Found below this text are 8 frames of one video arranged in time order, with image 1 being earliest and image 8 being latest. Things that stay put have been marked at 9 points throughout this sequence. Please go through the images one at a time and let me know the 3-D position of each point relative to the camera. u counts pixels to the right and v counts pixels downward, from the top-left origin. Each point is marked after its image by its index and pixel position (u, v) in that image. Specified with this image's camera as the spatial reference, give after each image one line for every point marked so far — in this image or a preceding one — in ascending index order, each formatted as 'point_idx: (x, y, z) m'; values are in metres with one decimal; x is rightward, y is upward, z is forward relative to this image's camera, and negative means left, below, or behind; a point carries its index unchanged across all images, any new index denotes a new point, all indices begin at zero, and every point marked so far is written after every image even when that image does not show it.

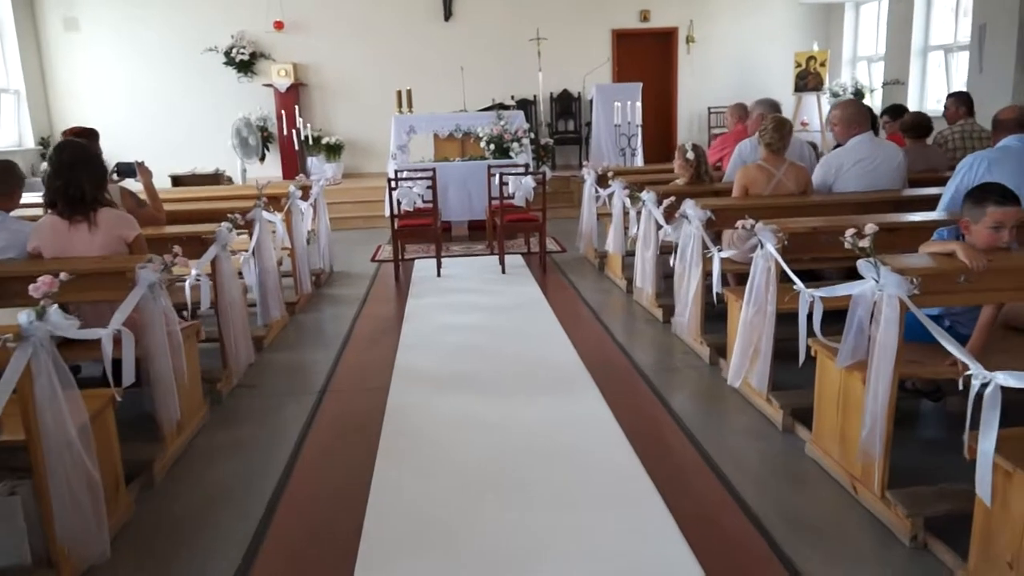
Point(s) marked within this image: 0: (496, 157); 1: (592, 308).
0: (-0.2, +1.4, +8.3) m
1: (+0.5, -0.1, +5.2) m
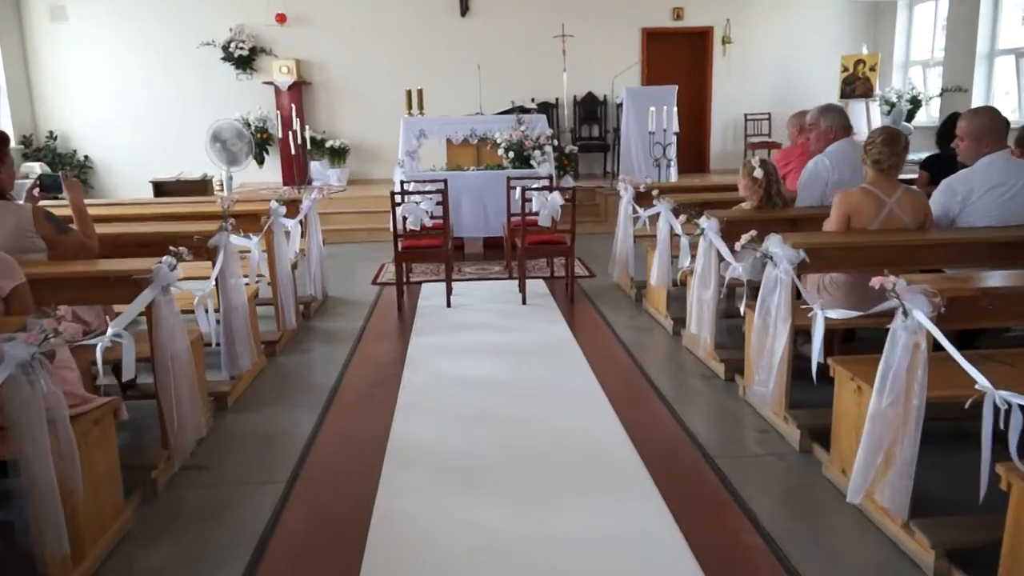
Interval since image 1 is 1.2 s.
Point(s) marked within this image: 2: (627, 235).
0: (0.0, +1.2, +7.4) m
1: (+0.7, -0.4, +4.3) m
2: (+0.8, +0.4, +5.4) m
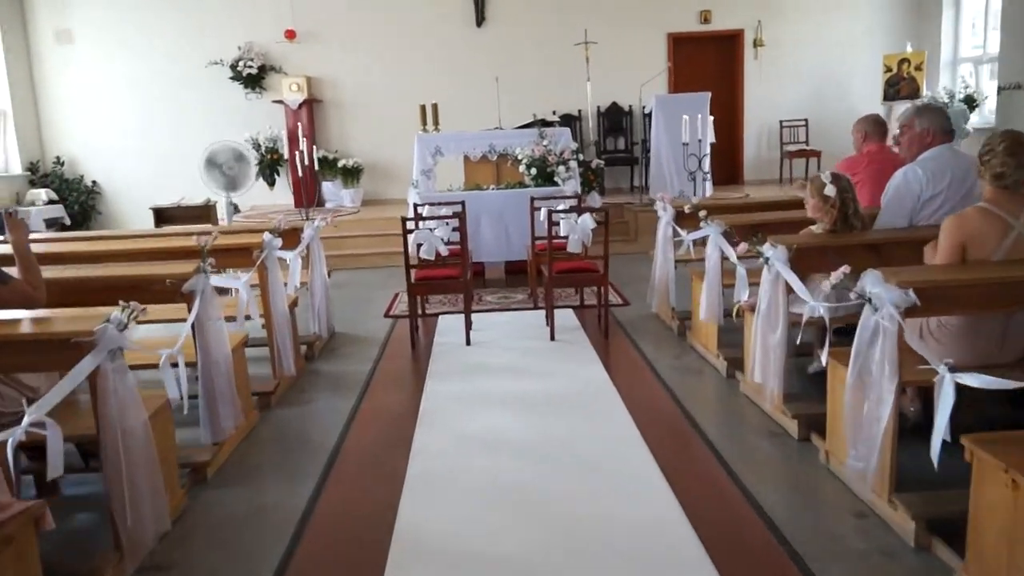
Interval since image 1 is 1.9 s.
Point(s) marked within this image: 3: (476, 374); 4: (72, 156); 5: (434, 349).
0: (+0.2, +0.9, +6.8) m
1: (+0.8, -0.5, +3.7) m
2: (+1.0, +0.2, +4.8) m
3: (-0.2, -0.5, +4.2) m
4: (-5.4, +1.6, +9.4) m
5: (-0.5, -0.4, +4.7) m
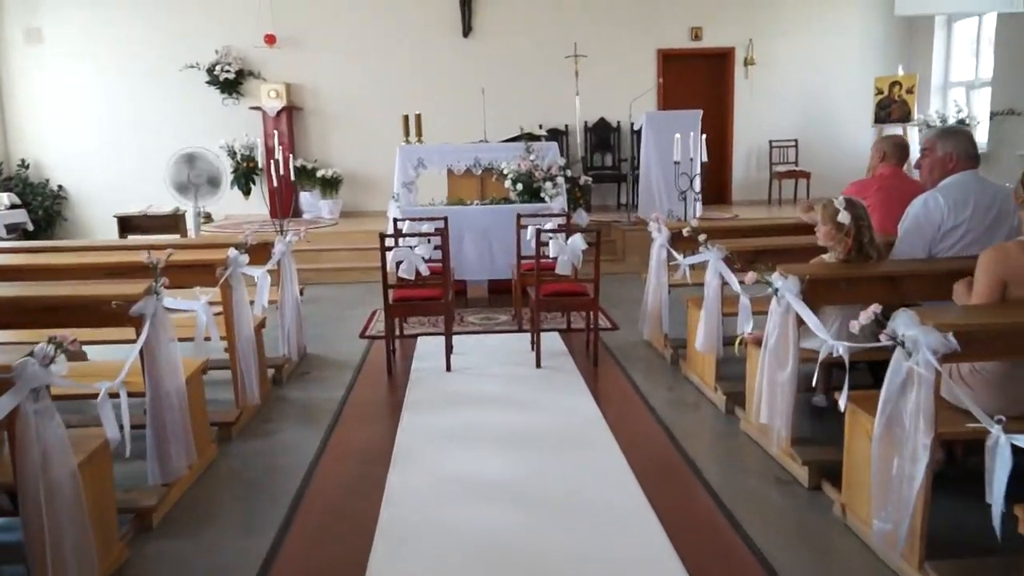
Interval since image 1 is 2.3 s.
0: (+0.1, +0.7, +6.6) m
1: (+0.7, -0.7, +3.5) m
2: (+0.9, 0.0, +4.6) m
3: (-0.3, -0.6, +3.9) m
4: (-5.5, +1.5, +9.0) m
5: (-0.6, -0.5, +4.4) m
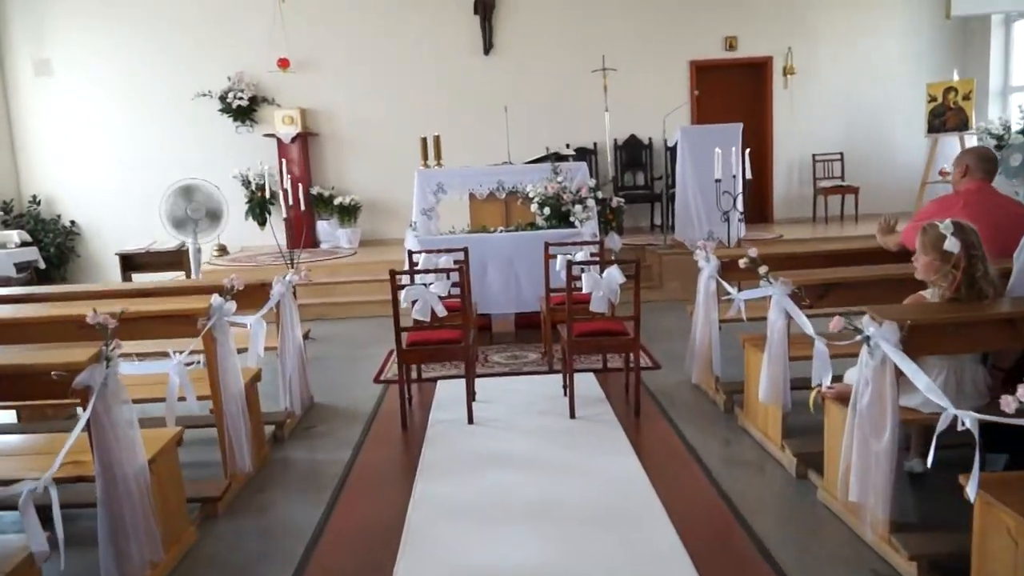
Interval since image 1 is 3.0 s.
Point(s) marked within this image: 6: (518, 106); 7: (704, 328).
0: (+0.3, +0.5, +6.1) m
1: (+0.9, -0.8, +2.9) m
2: (+1.0, -0.2, +4.0) m
3: (-0.1, -0.8, +3.4) m
4: (-5.3, +1.1, +8.7) m
5: (-0.4, -0.7, +3.9) m
6: (+0.1, +2.1, +8.8) m
7: (+1.0, -0.2, +4.0) m
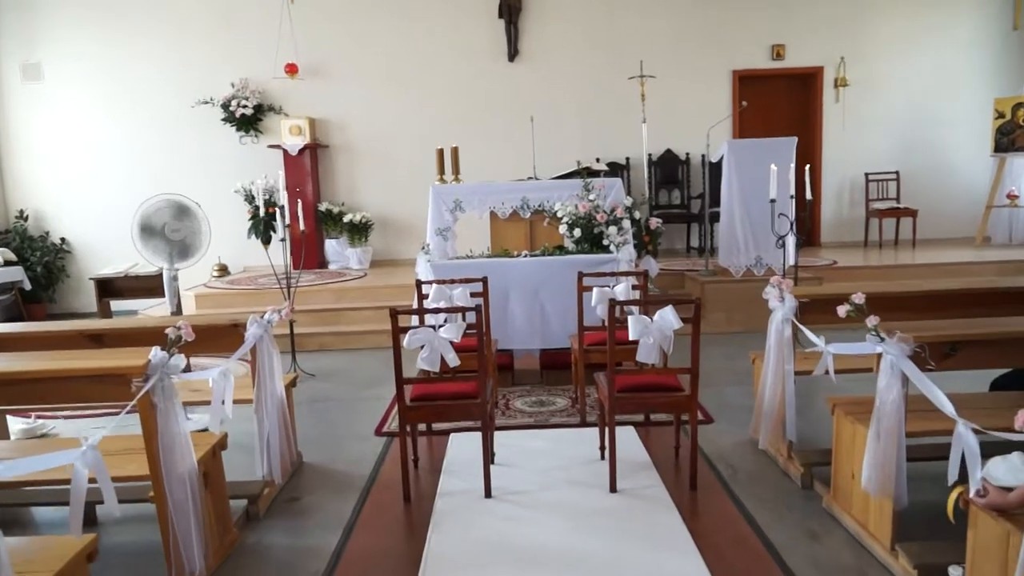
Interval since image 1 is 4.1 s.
0: (+0.5, +0.3, +5.3) m
1: (+0.9, -1.0, +2.1) m
2: (+1.1, -0.4, +3.2) m
3: (0.0, -0.9, +2.7) m
4: (-5.0, +0.9, +8.2) m
5: (-0.3, -0.9, +3.2) m
6: (+0.3, +1.8, +8.1) m
7: (+1.1, -0.4, +3.3) m
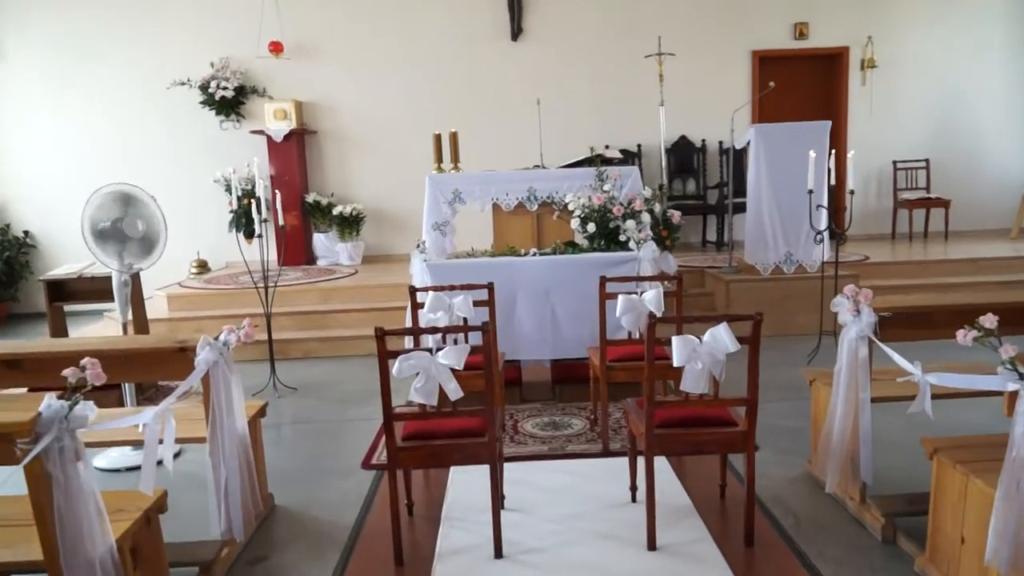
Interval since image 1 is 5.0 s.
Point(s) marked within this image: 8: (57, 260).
0: (+0.5, +0.3, +4.7) m
1: (+1.0, -1.1, +1.6) m
2: (+1.2, -0.4, +2.7) m
3: (0.0, -1.0, +2.1) m
4: (-5.0, +0.9, +7.5) m
5: (-0.3, -0.9, +2.6) m
6: (+0.4, +1.8, +7.5) m
7: (+1.2, -0.4, +2.7) m
8: (-4.5, +0.3, +7.6) m
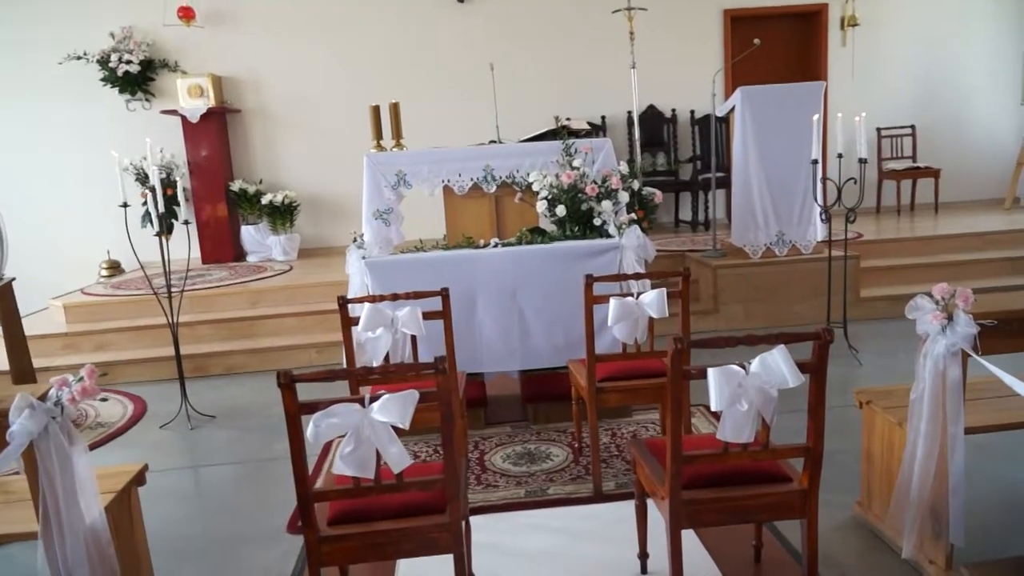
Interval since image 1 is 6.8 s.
0: (+0.3, +0.3, +4.0) m
1: (+1.0, -1.1, +0.9) m
2: (+1.1, -0.4, +2.0) m
3: (0.0, -1.0, +1.3) m
4: (-5.4, +0.8, +6.5) m
5: (-0.3, -1.0, +1.8) m
6: (-0.1, +1.9, +6.7) m
7: (+1.1, -0.4, +2.0) m
8: (-4.9, +0.2, +6.6) m
